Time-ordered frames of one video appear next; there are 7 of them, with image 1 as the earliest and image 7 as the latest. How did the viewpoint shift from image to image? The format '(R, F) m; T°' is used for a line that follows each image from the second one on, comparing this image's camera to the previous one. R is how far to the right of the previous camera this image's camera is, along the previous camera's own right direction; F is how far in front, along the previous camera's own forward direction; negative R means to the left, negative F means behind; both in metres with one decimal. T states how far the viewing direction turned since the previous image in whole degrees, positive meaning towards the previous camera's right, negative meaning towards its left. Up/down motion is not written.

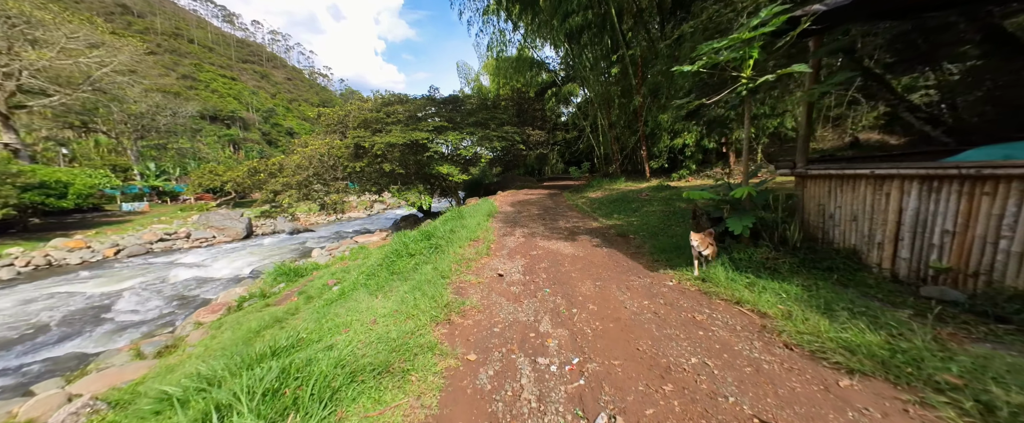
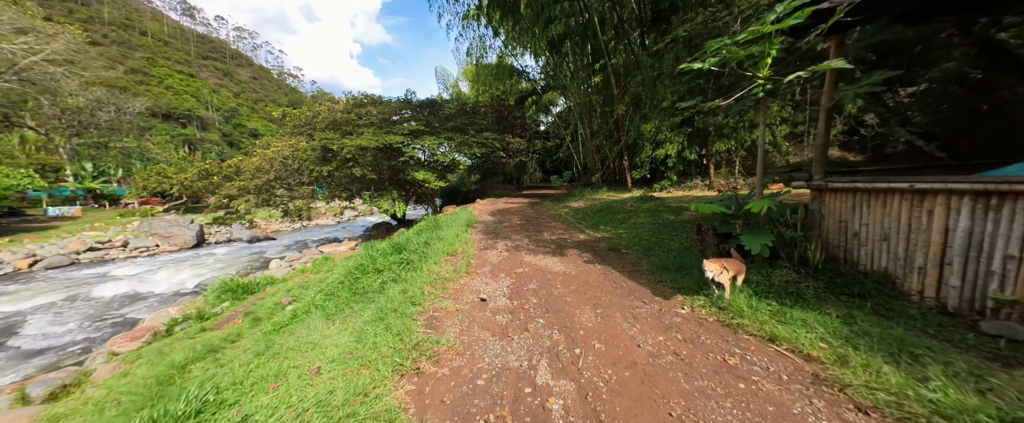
(-0.1, +0.5) m; +4°
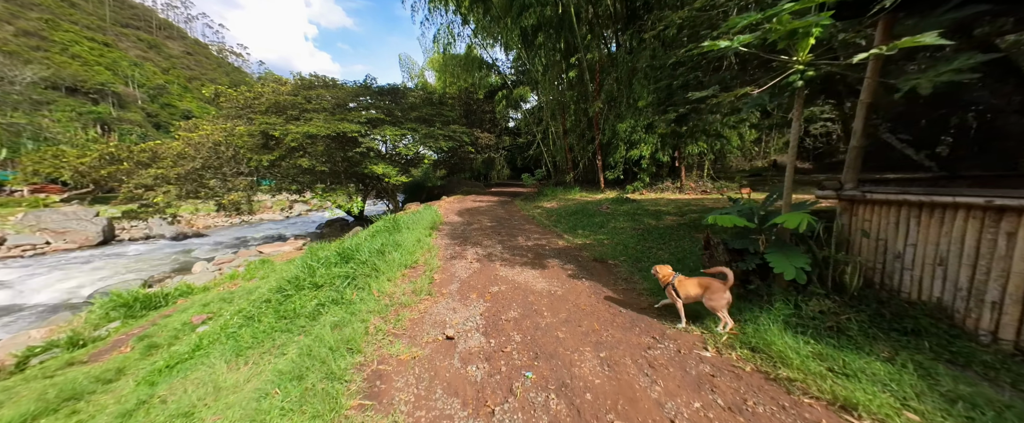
(-0.1, +0.7) m; +7°
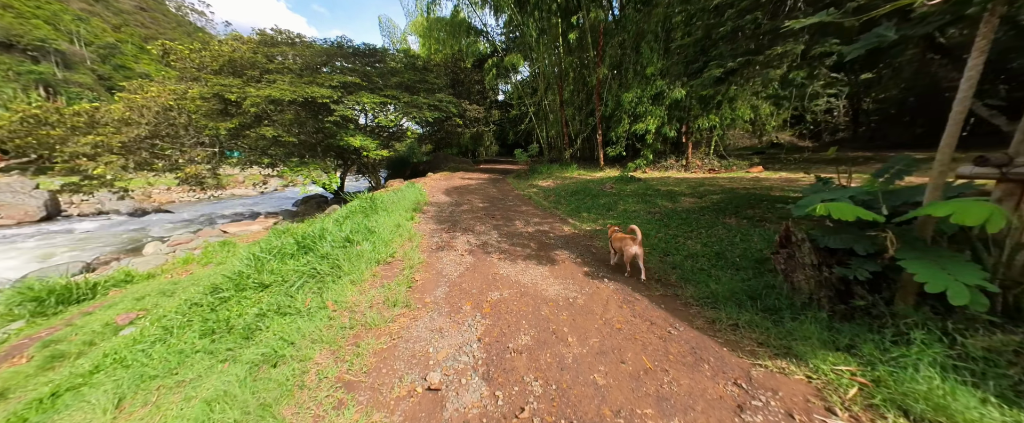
(-0.2, +0.8) m; +3°
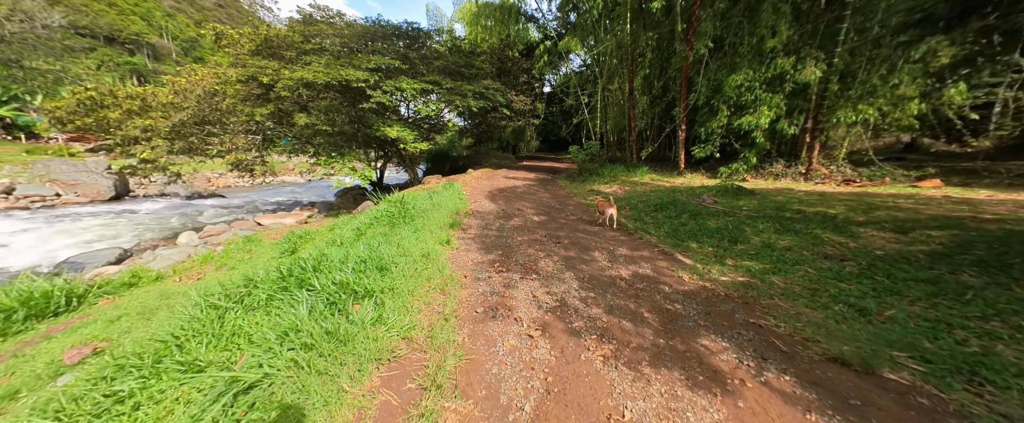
(-0.5, +1.5) m; -7°
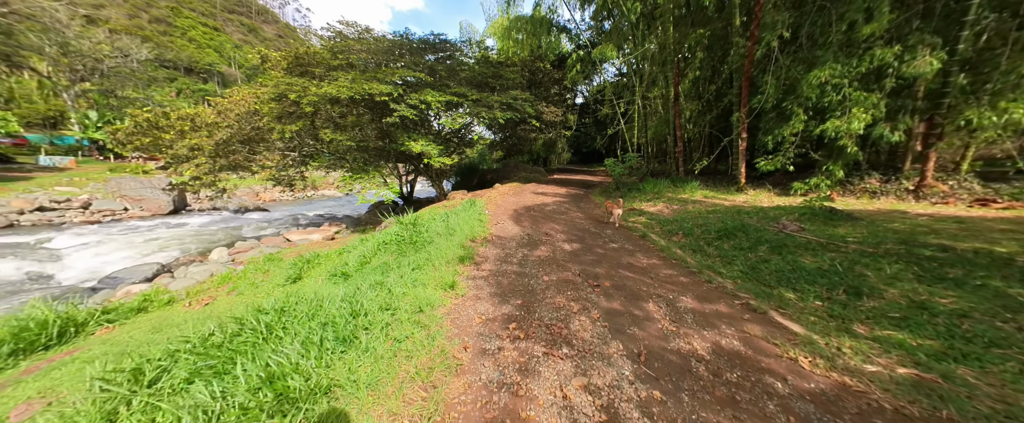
(+0.1, +0.8) m; -6°
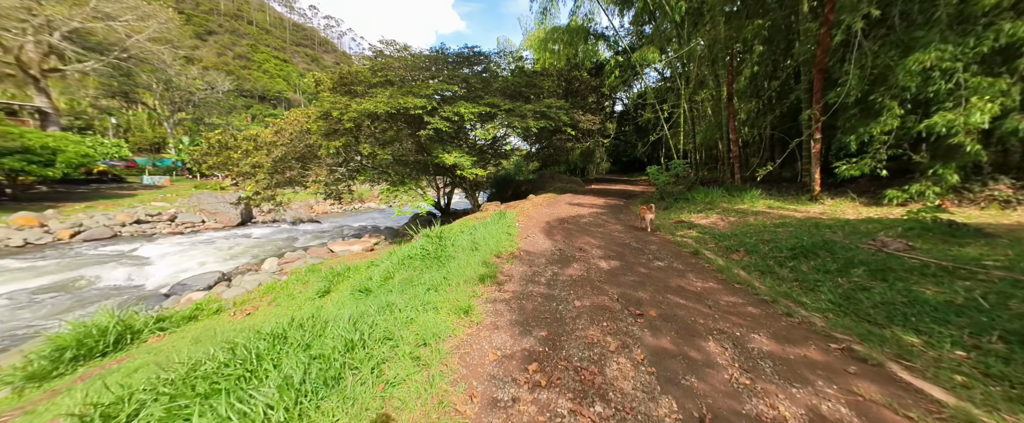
(+0.1, +0.3) m; -7°
